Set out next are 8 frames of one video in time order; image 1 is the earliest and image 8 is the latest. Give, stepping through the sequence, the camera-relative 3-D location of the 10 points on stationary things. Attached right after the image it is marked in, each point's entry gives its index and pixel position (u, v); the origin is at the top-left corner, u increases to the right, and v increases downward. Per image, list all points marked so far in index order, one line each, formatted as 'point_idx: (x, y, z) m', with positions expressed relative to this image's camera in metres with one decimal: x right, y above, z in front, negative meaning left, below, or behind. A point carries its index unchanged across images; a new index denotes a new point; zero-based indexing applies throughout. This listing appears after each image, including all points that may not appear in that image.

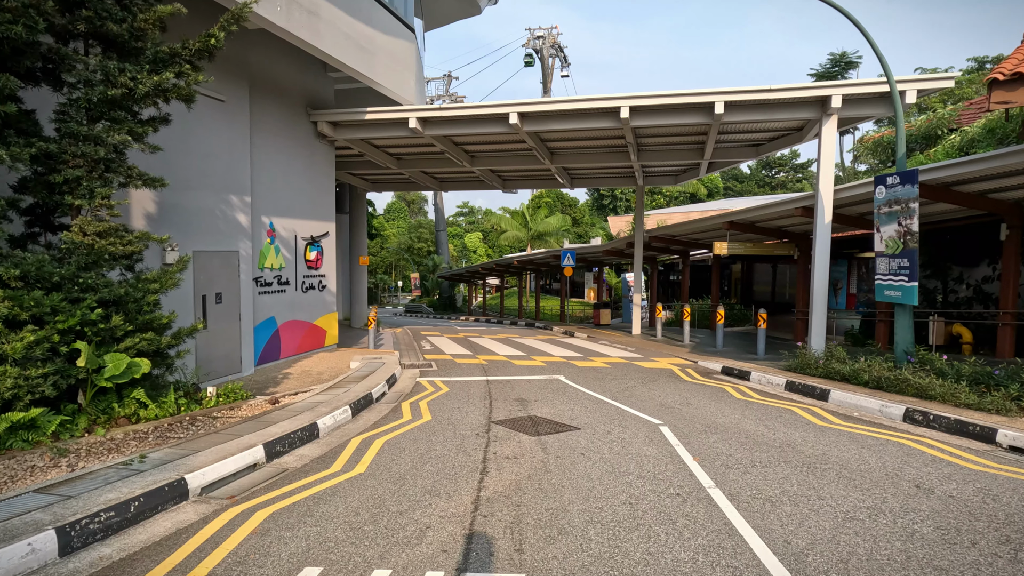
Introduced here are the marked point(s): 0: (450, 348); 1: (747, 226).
0: (-2.0, -1.9, +18.7) m
1: (+7.0, +1.9, +17.0) m
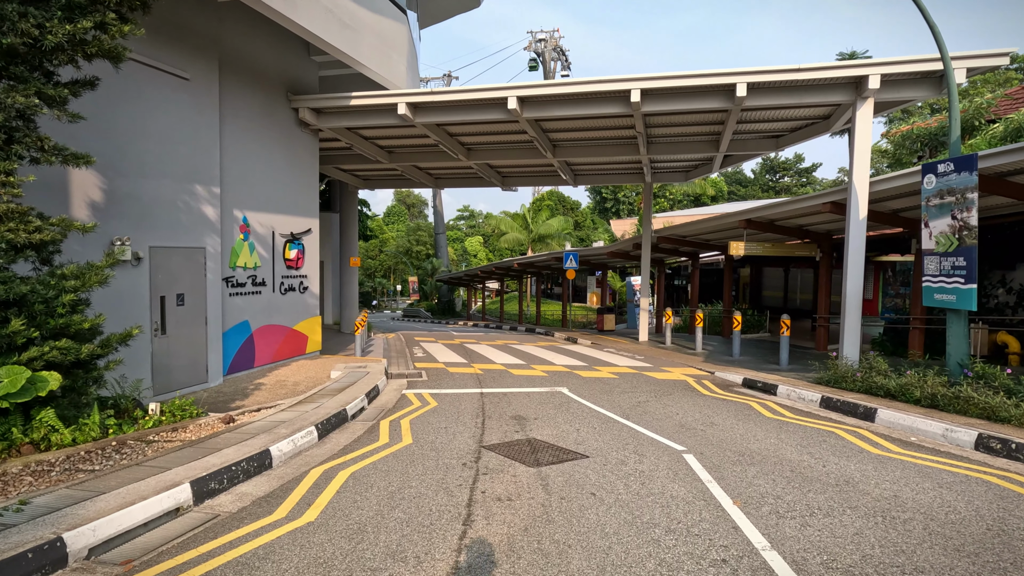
0: (-2.1, -2.0, +17.4) m
1: (+7.0, +1.7, +15.7) m
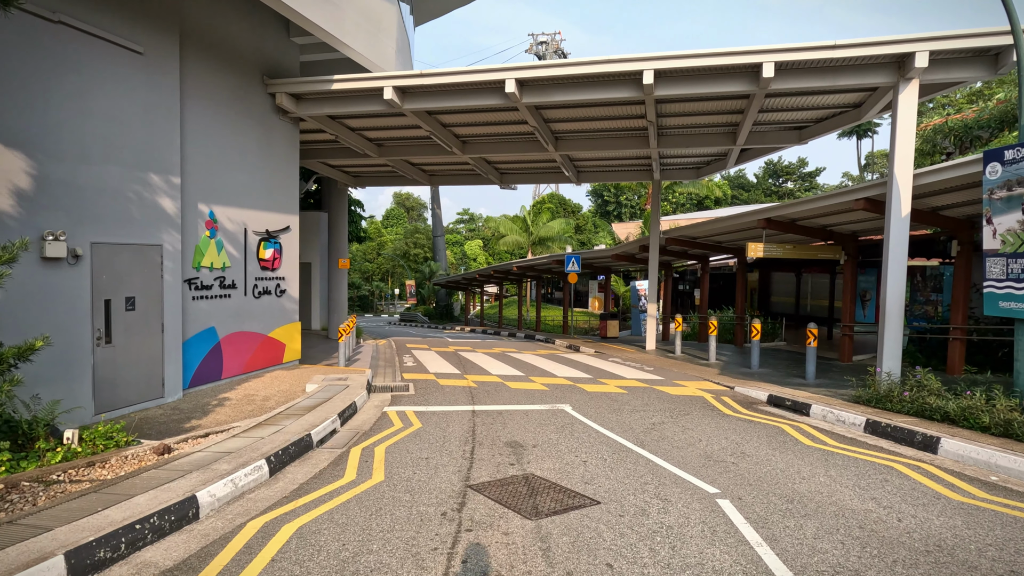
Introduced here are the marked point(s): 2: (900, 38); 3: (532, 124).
0: (-2.1, -2.1, +16.1) m
1: (+6.9, +1.6, +14.4) m
2: (+6.3, +4.1, +9.3) m
3: (+0.5, +3.8, +13.4) m
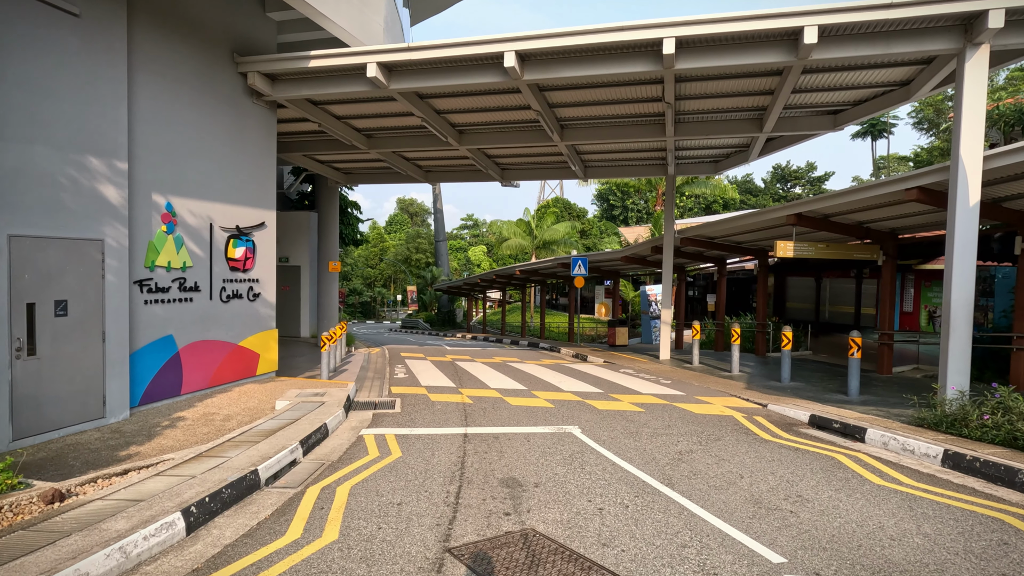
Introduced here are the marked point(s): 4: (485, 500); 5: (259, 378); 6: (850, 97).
0: (-2.1, -2.2, +14.6) m
1: (+6.9, +1.5, +12.9) m
2: (+6.3, +4.0, +7.8) m
3: (+0.5, +3.8, +12.0) m
4: (-0.3, -2.0, +5.5) m
5: (-5.4, -1.9, +12.1) m
6: (+6.7, +3.8, +11.3) m
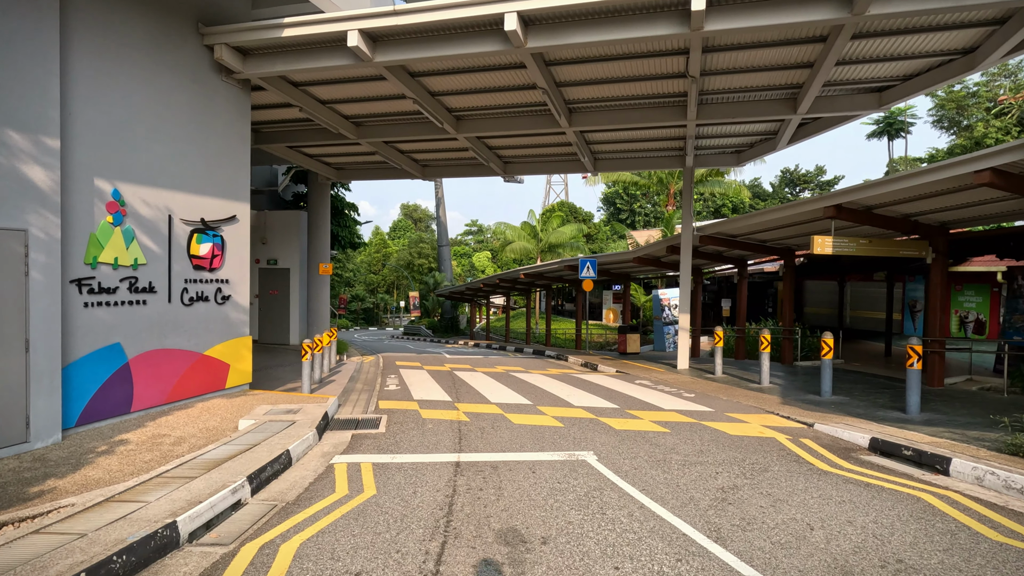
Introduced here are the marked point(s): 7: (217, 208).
0: (-2.0, -2.3, +13.2) m
1: (+7.0, +1.5, +11.5) m
2: (+6.3, +4.1, +6.4) m
3: (+0.5, +3.7, +10.6) m
4: (-0.3, -2.0, +4.1) m
5: (-5.3, -1.9, +10.7) m
6: (+6.7, +3.8, +9.9) m
7: (-5.3, +1.4, +10.4) m
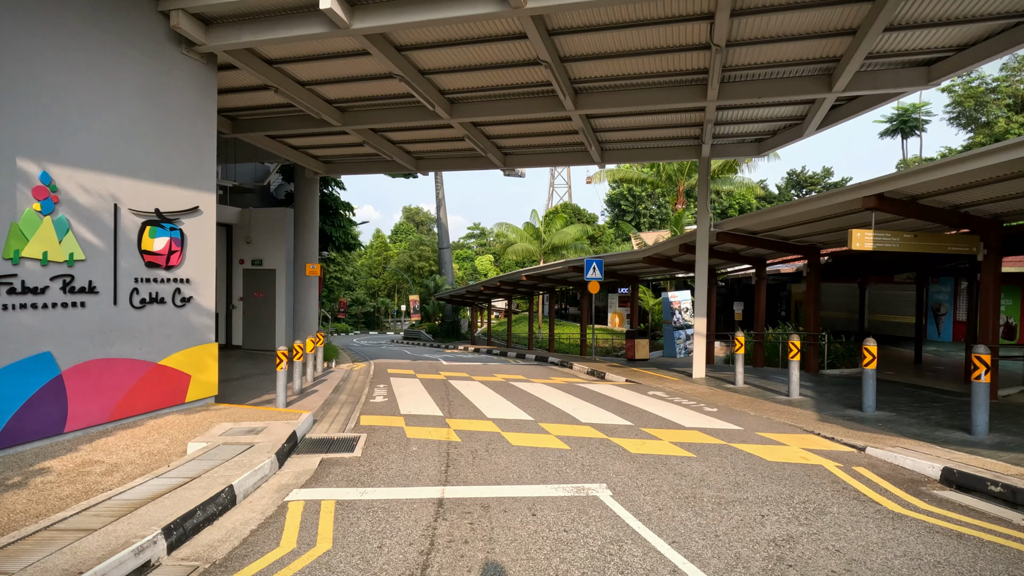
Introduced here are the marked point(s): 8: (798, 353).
0: (-2.0, -2.3, +11.9) m
1: (+7.0, +1.5, +10.2) m
2: (+6.2, +4.1, +5.1) m
3: (+0.5, +3.7, +9.4) m
4: (-0.3, -1.9, +2.8) m
5: (-5.3, -2.0, +9.5) m
6: (+6.7, +3.8, +8.6) m
7: (-5.4, +1.4, +9.1) m
8: (+5.6, -1.3, +11.1) m
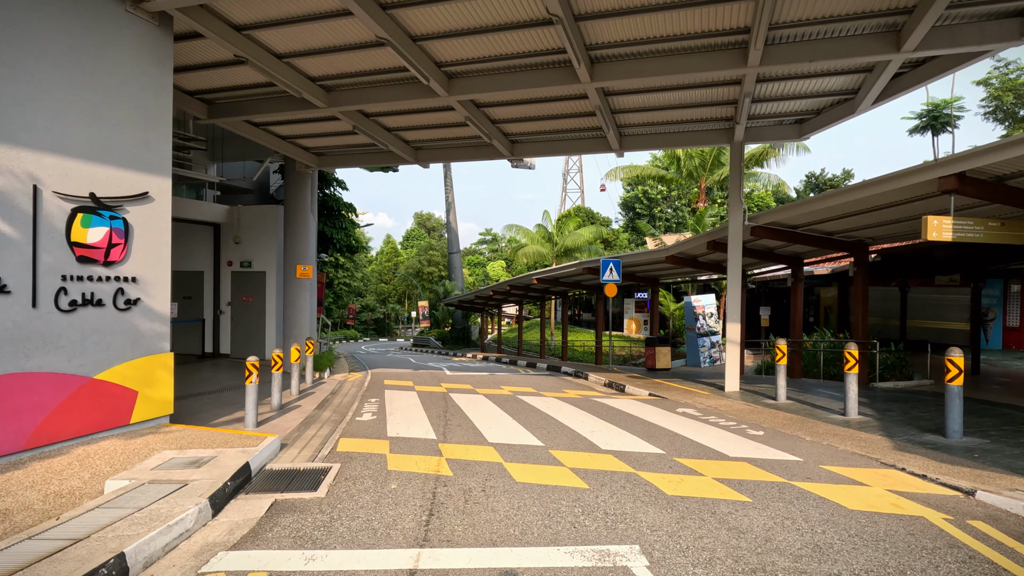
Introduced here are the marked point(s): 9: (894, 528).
0: (-1.9, -2.3, +10.4) m
1: (+7.1, +1.5, +8.5) m
2: (+6.2, +4.2, +3.5) m
3: (+0.6, +3.8, +7.8) m
4: (-0.4, -1.9, +1.2) m
5: (-5.2, -2.0, +8.0) m
6: (+6.7, +3.8, +6.9) m
7: (-5.3, +1.4, +7.7) m
8: (+5.7, -1.3, +9.4) m
9: (+3.3, -2.1, +4.9) m
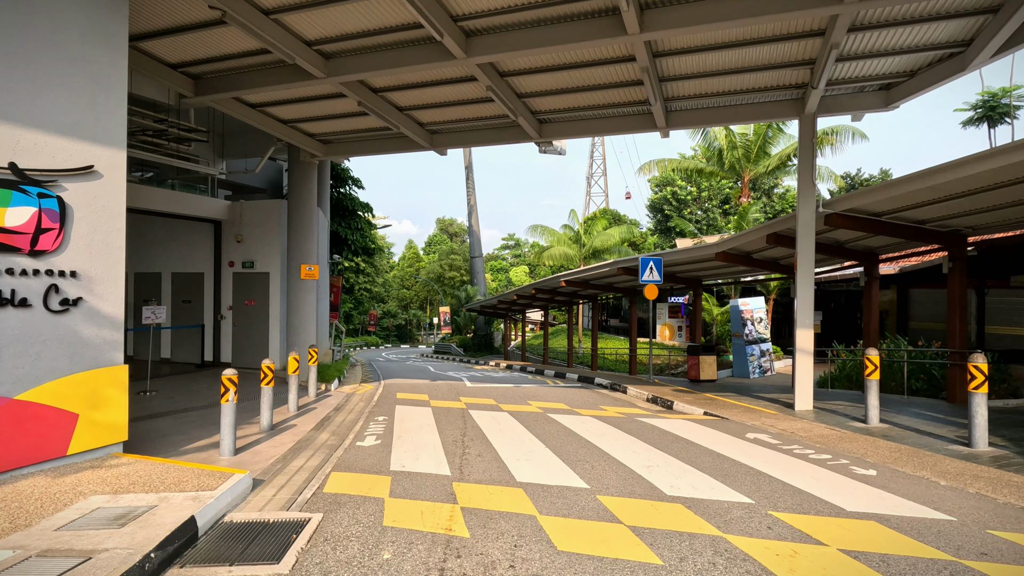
0: (-1.4, -2.3, +8.6) m
1: (+7.4, +1.6, +6.4) m
2: (+6.4, +4.3, +1.5) m
3: (+0.9, +3.8, +6.1) m
4: (-0.3, -1.7, -0.6) m
5: (-4.9, -1.9, +6.4) m
6: (+7.0, +3.9, +4.9) m
7: (-4.9, +1.5, +6.1) m
8: (+6.1, -1.2, +7.4) m
9: (+3.5, -2.0, +3.0) m
